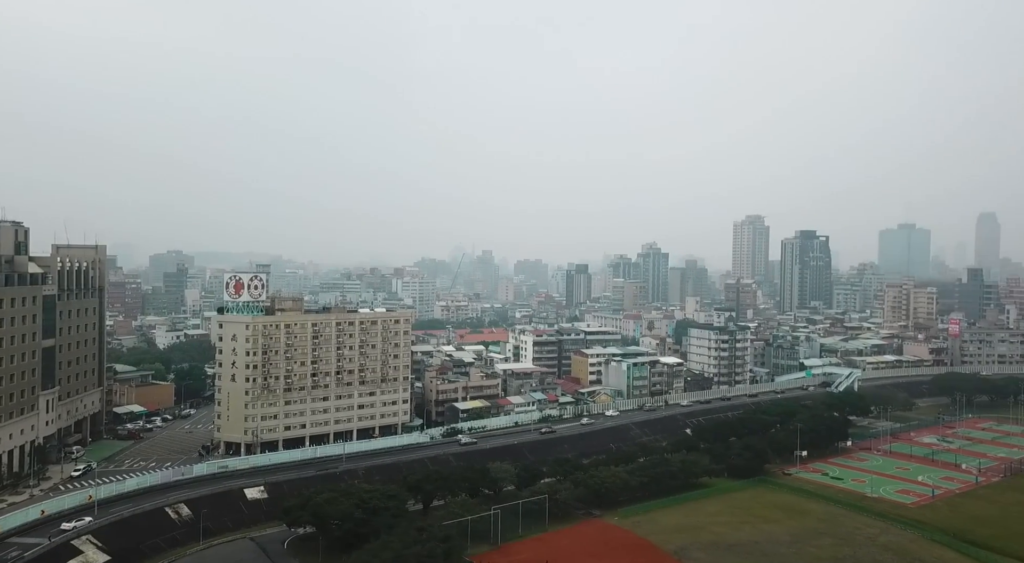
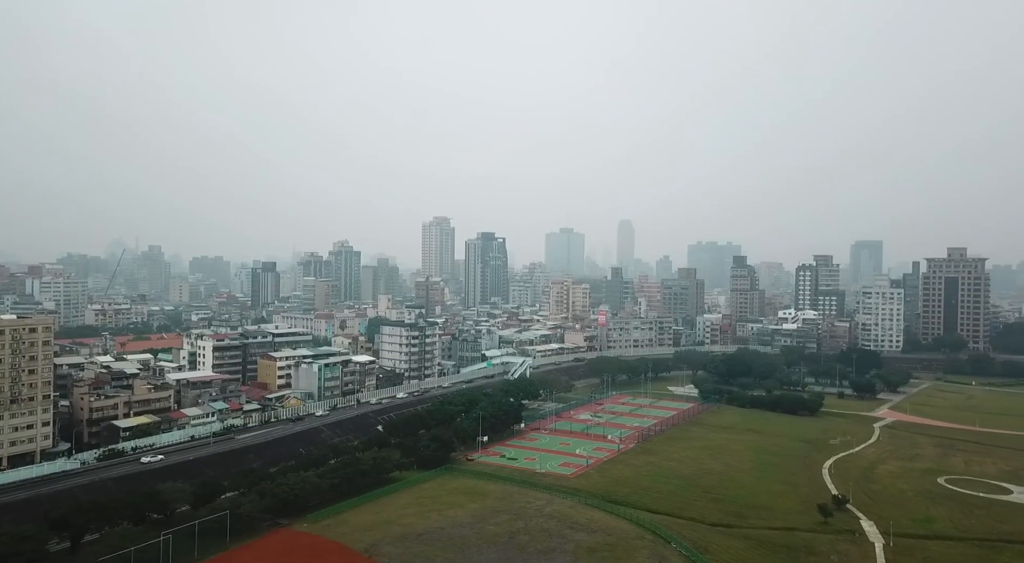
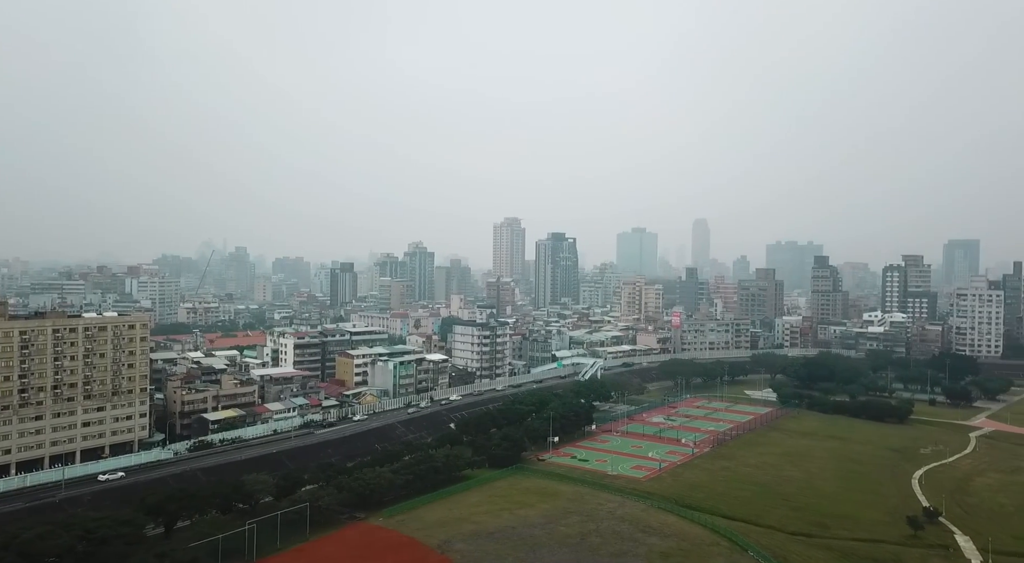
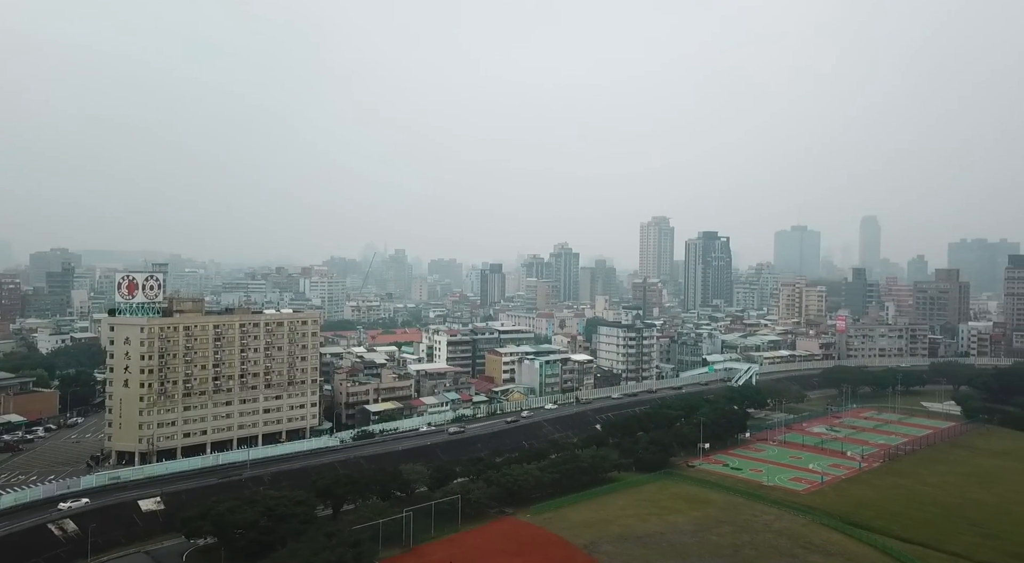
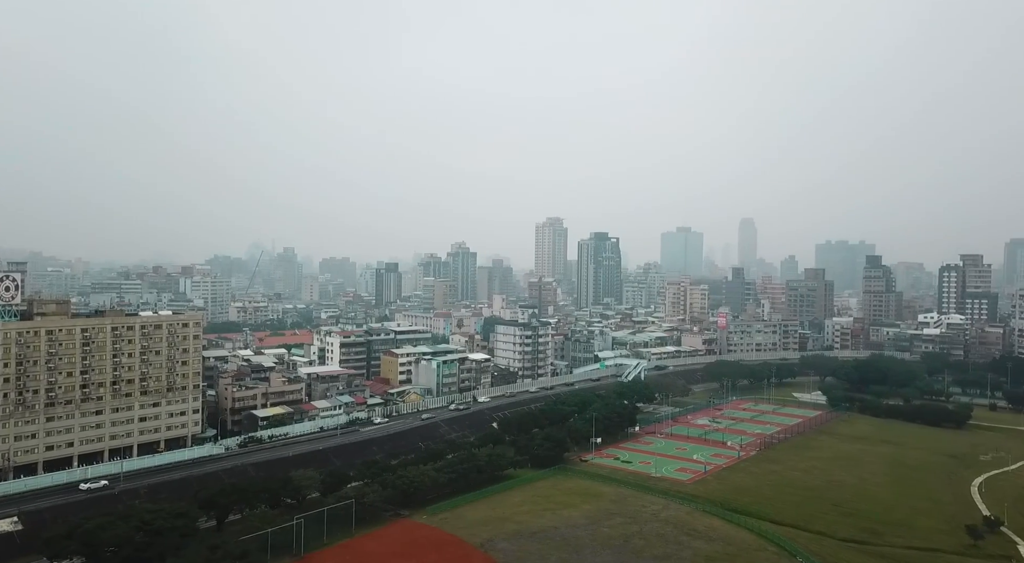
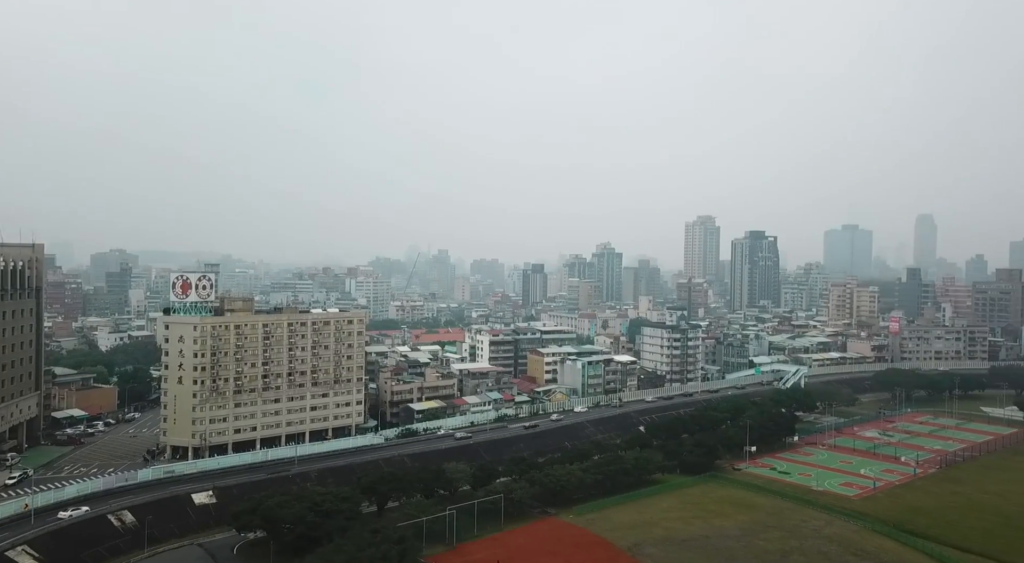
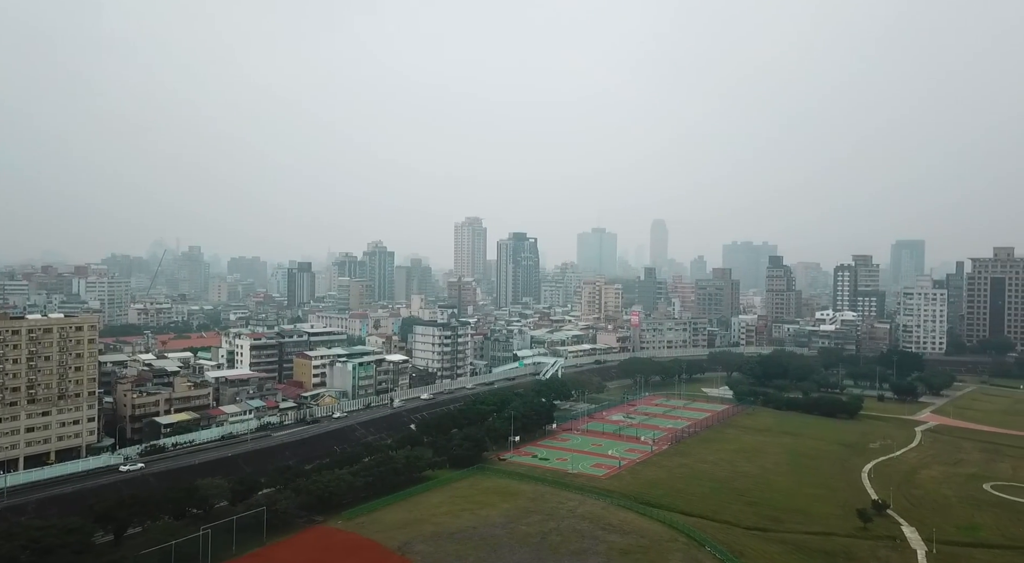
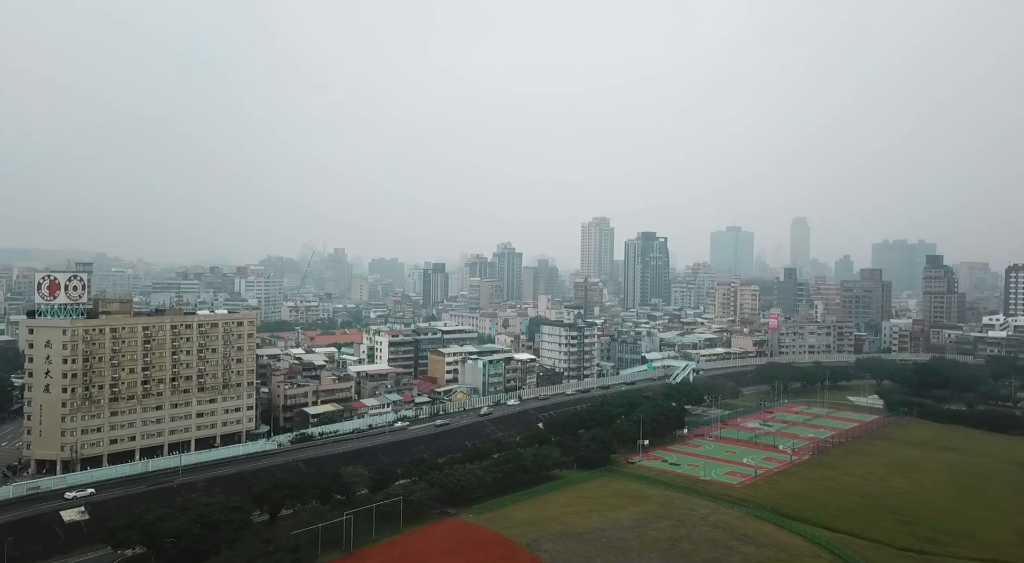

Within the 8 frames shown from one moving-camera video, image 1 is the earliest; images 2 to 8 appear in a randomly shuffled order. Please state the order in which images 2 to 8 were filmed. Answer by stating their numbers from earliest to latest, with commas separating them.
6, 4, 8, 5, 3, 7, 2
